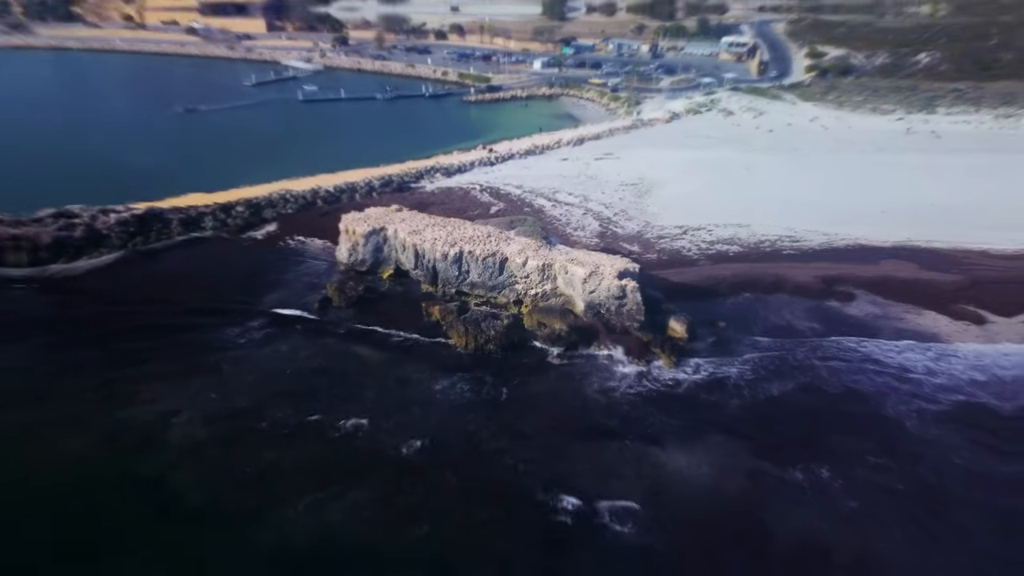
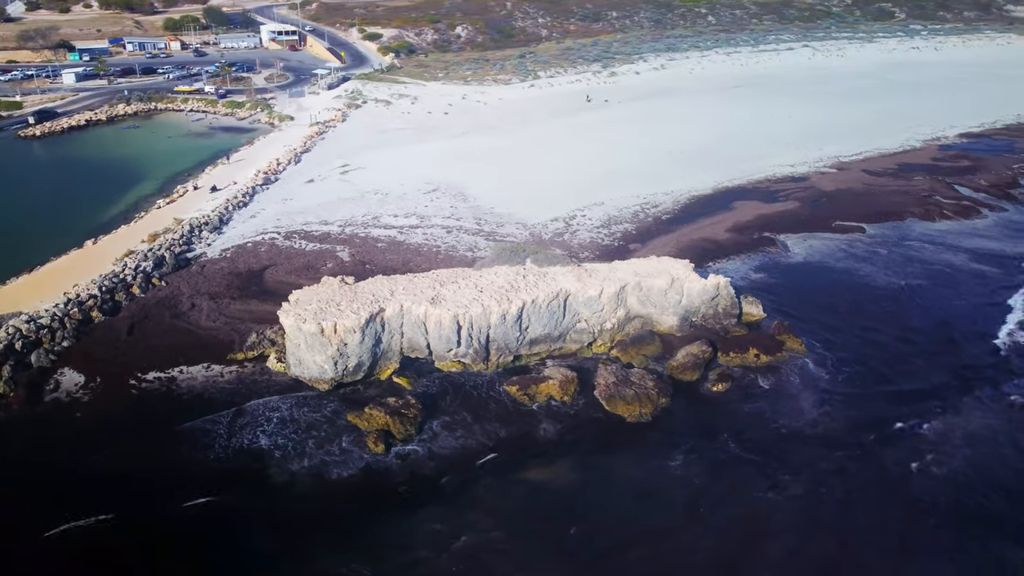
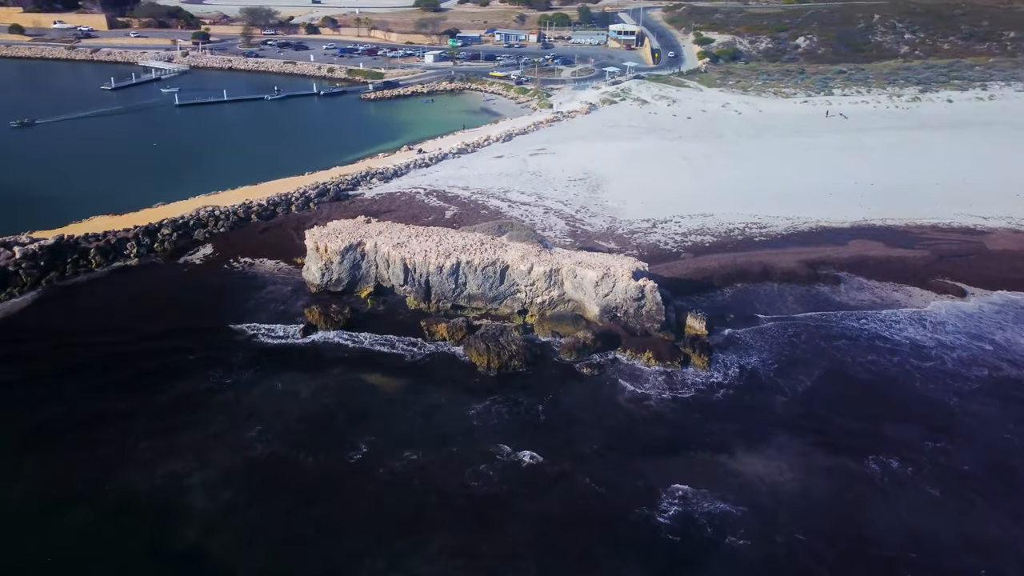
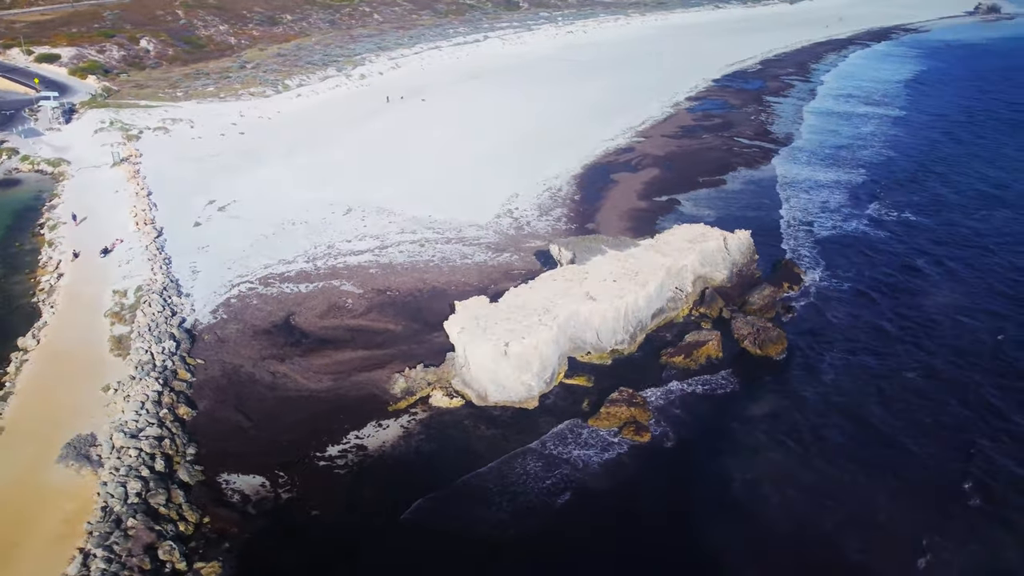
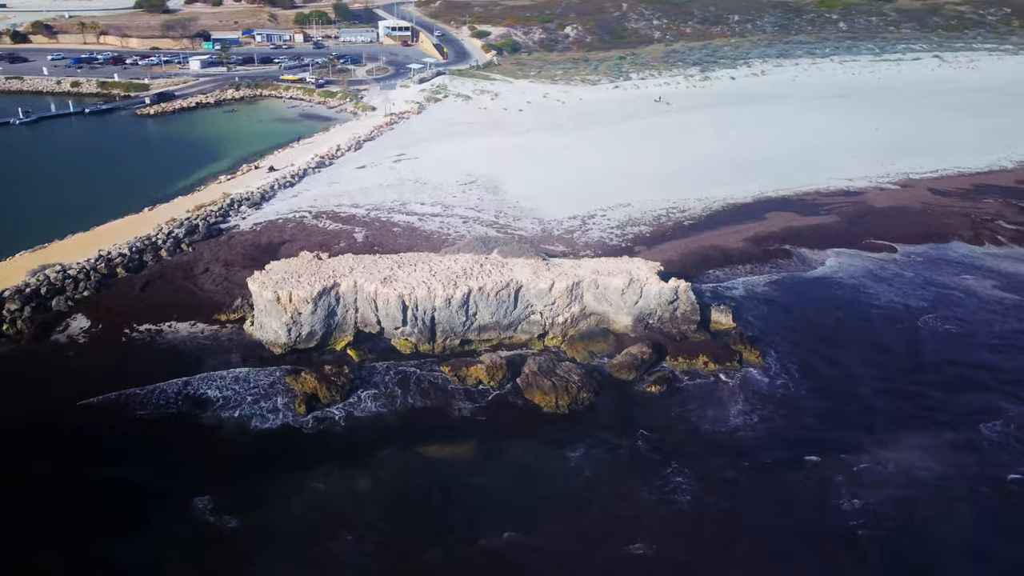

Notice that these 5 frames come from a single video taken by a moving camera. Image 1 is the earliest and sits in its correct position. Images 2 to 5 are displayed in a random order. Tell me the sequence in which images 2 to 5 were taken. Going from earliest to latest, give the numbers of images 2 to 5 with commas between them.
3, 5, 2, 4
